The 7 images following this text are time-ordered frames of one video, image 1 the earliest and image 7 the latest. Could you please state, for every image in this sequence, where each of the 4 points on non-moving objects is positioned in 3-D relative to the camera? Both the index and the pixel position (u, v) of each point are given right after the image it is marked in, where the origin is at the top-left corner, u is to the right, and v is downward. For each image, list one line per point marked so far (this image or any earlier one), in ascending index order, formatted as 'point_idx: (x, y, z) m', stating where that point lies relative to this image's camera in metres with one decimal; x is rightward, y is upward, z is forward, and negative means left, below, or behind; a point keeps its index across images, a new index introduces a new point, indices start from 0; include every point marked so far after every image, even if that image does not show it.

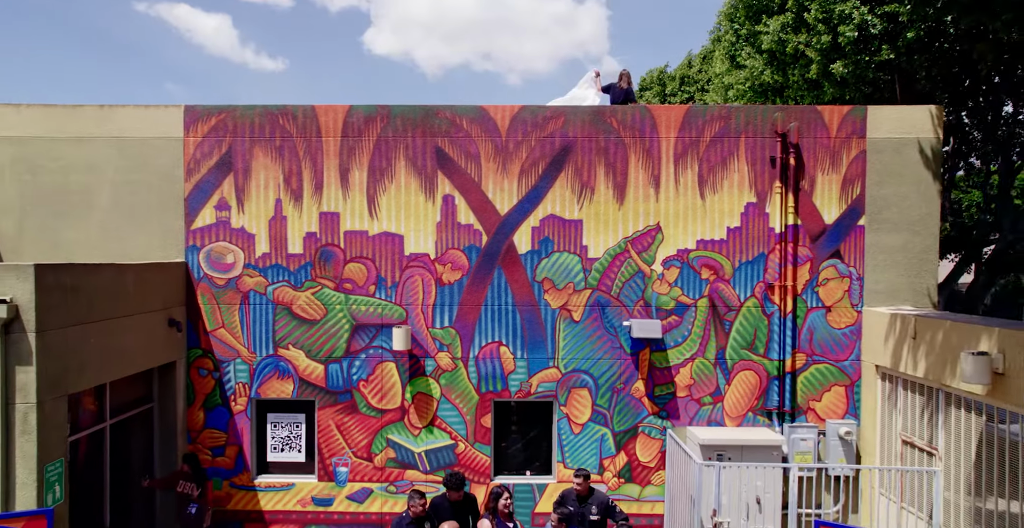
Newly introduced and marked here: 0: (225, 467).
0: (-3.9, -2.8, +9.0) m
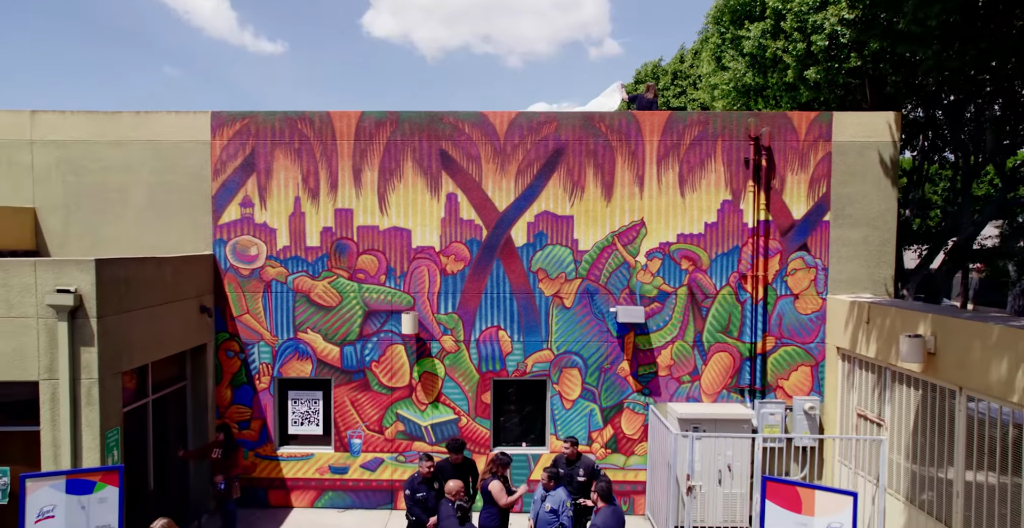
0: (-4.0, -2.7, +10.0) m
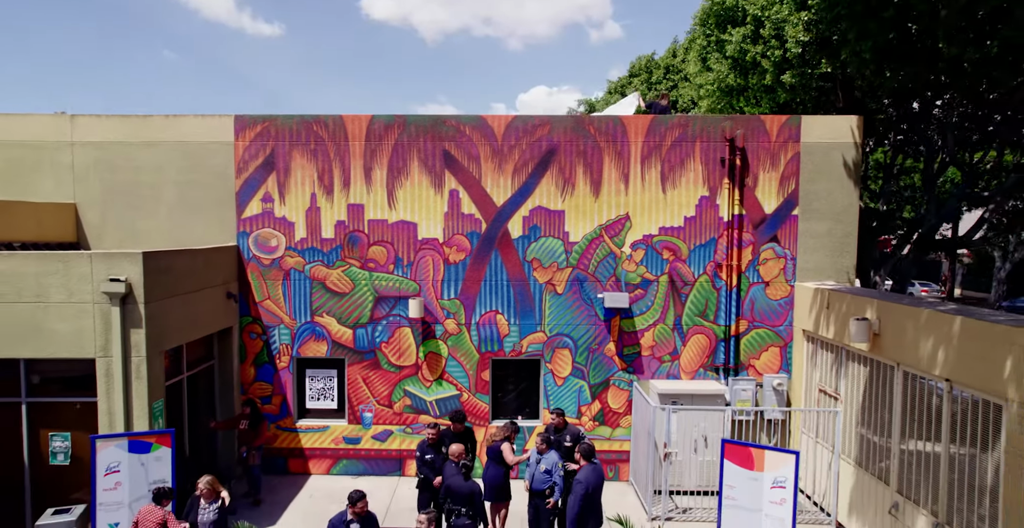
0: (-4.0, -2.5, +11.1) m
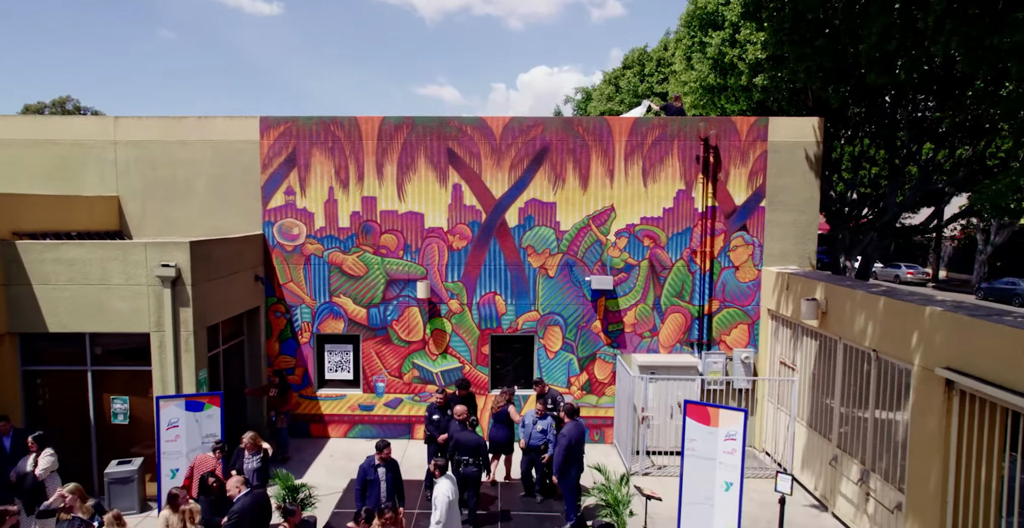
0: (-4.1, -2.2, +12.4) m
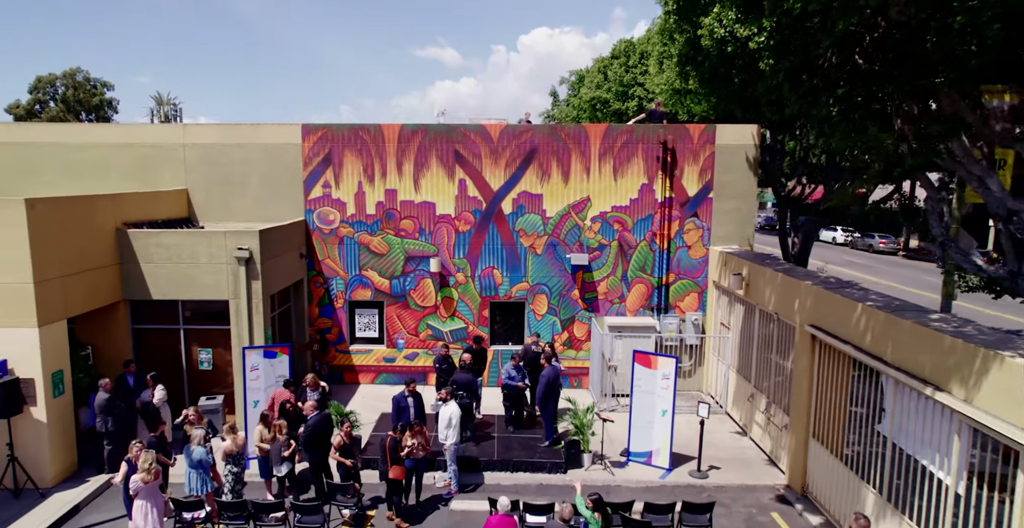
0: (-4.2, -1.8, +15.4) m
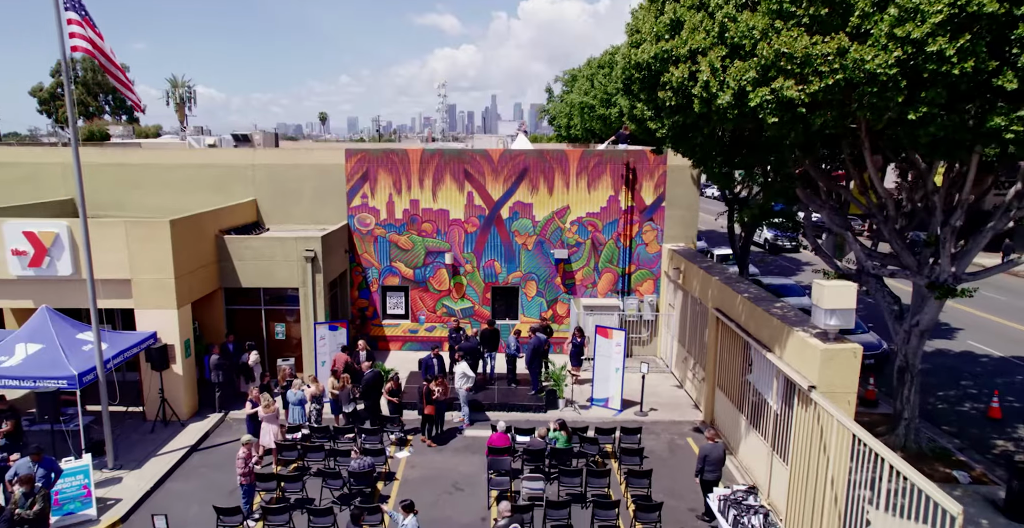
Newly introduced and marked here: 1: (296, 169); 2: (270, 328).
0: (-4.3, -1.5, +19.8) m
1: (-6.2, +2.7, +18.9) m
2: (-6.3, -1.7, +17.1) m
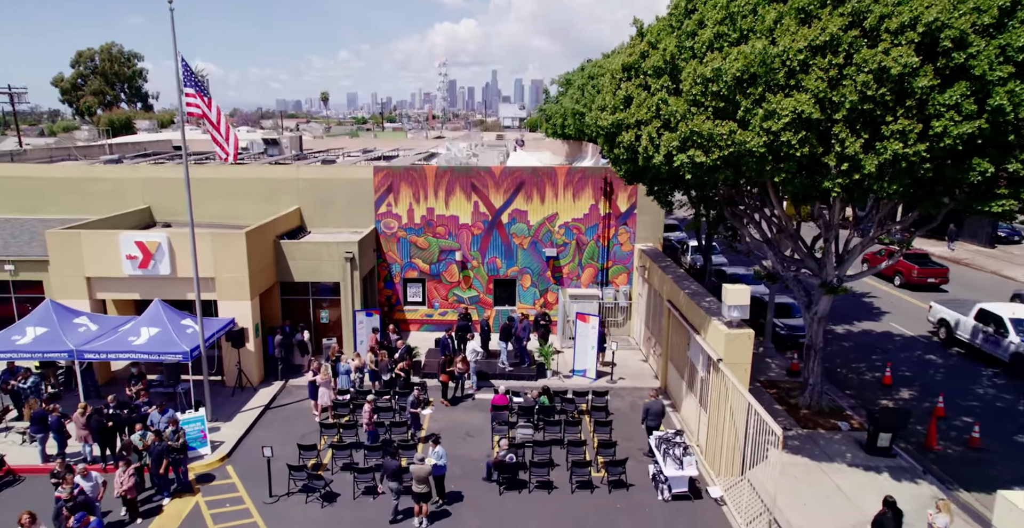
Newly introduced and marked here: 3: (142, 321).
0: (-4.3, -1.4, +23.9) m
1: (-6.3, +2.8, +22.9) m
2: (-6.3, -1.6, +21.2) m
3: (-9.3, -1.4, +16.6) m
